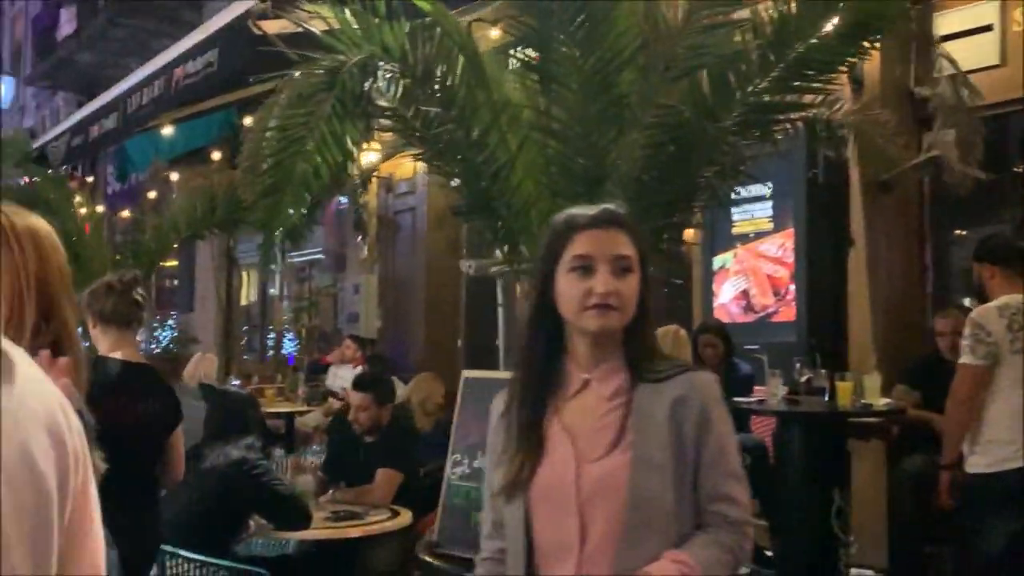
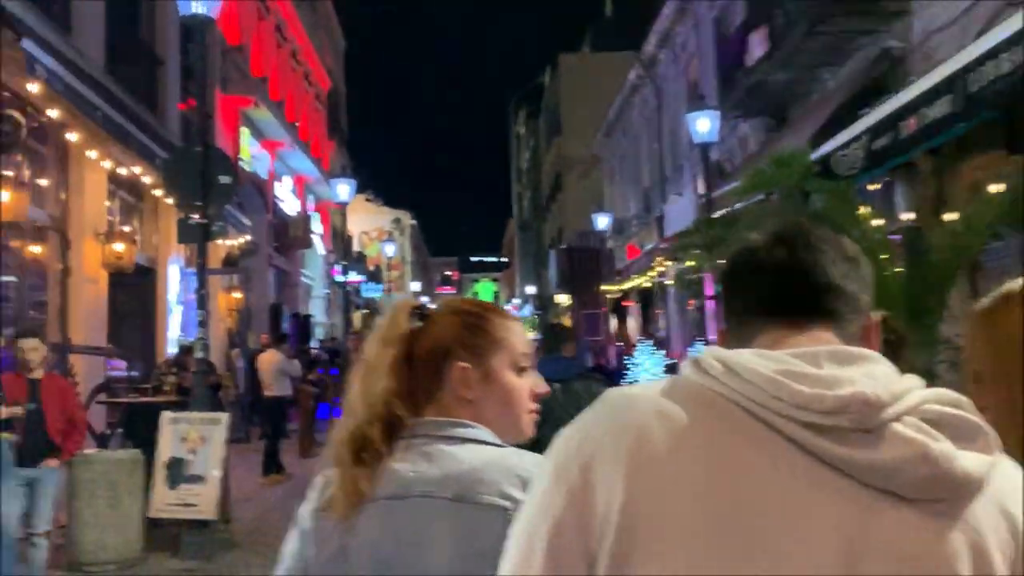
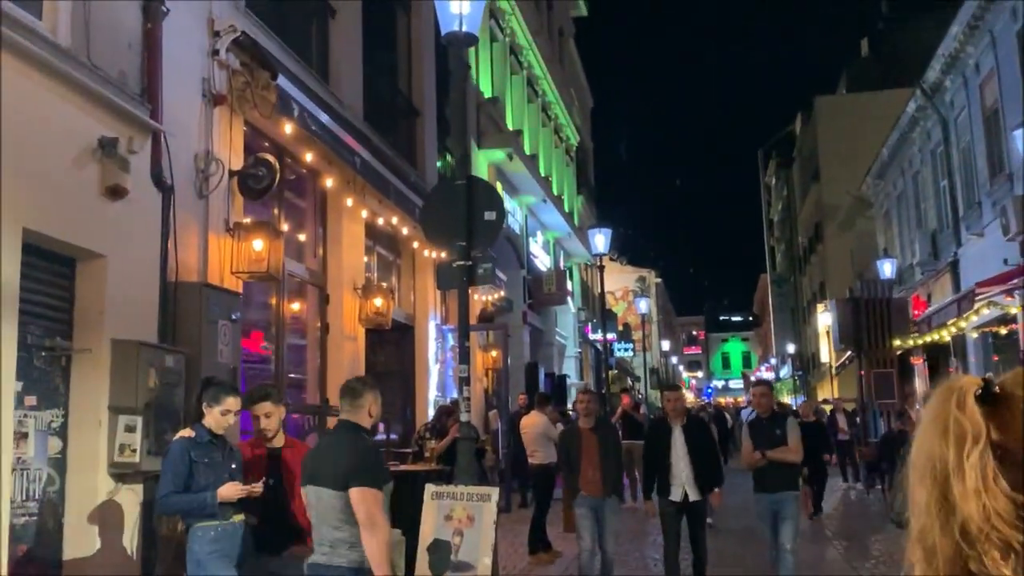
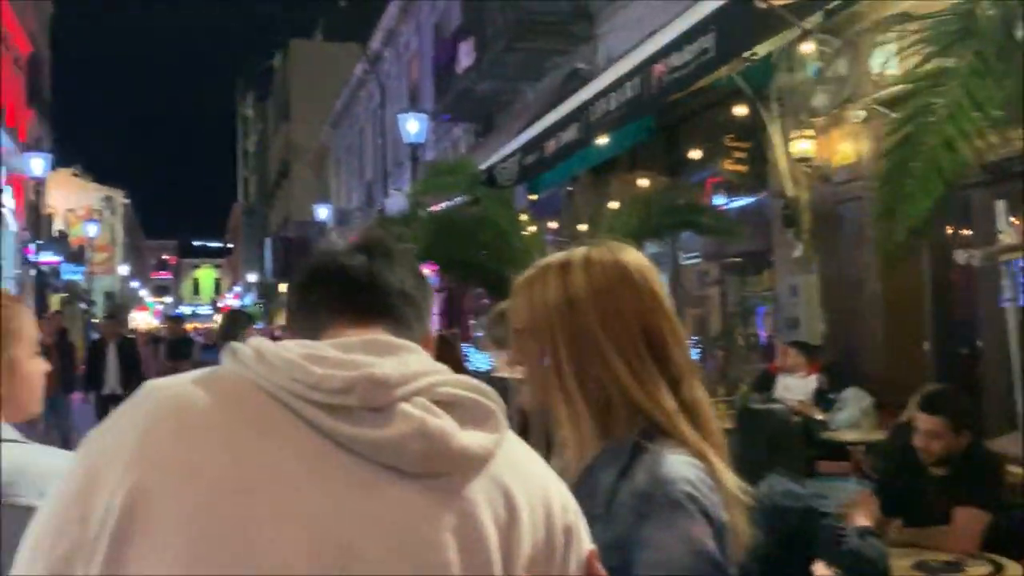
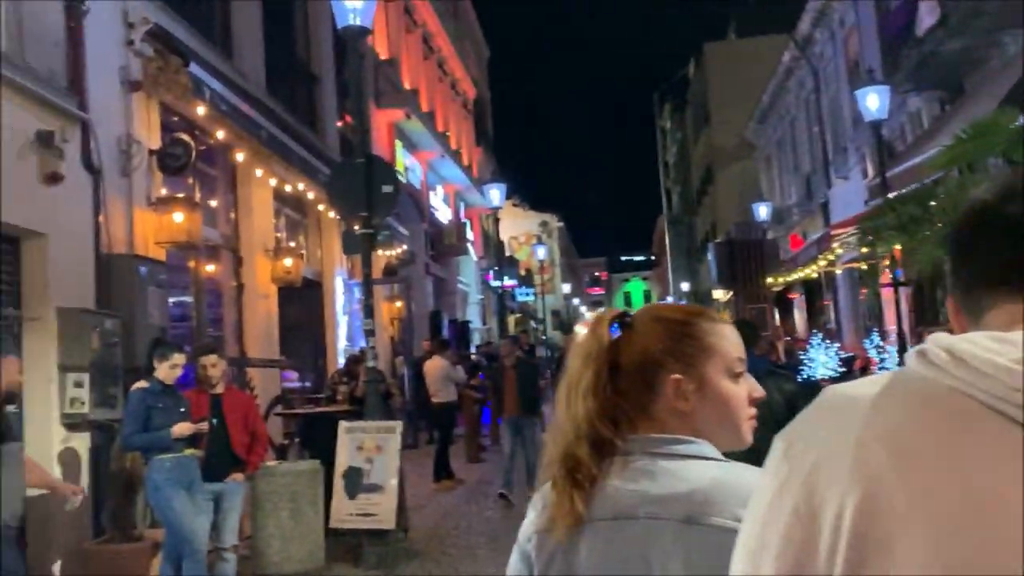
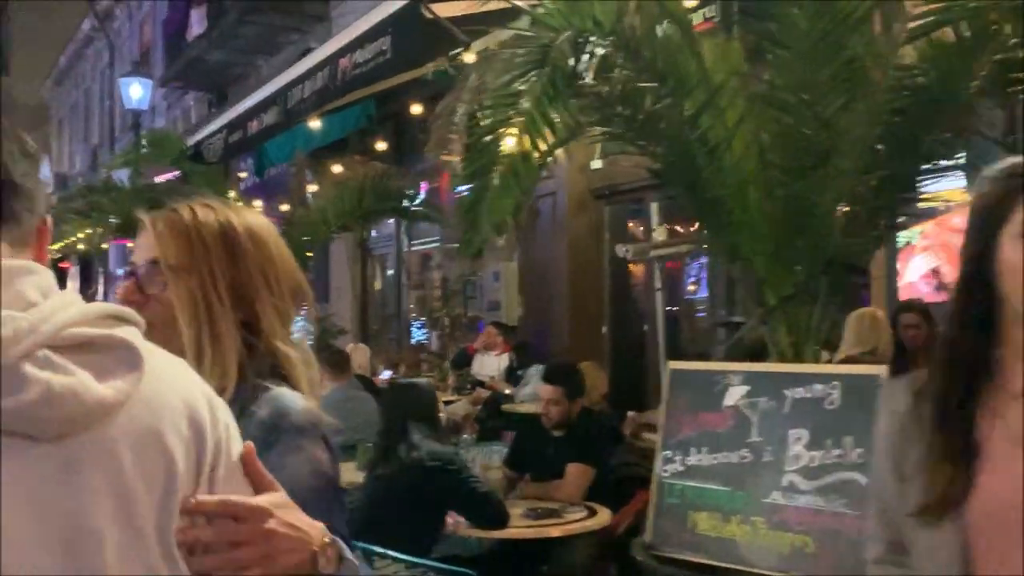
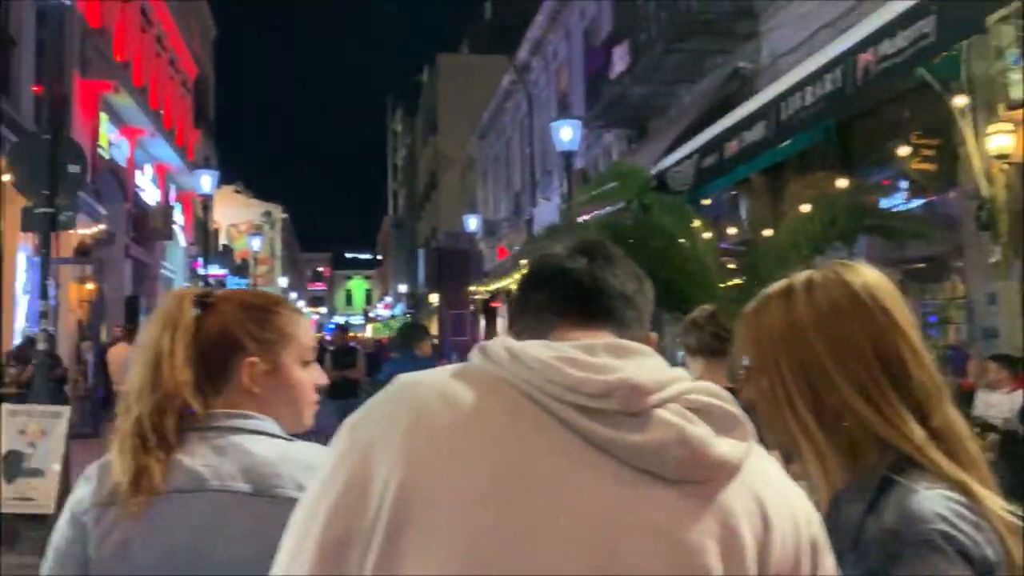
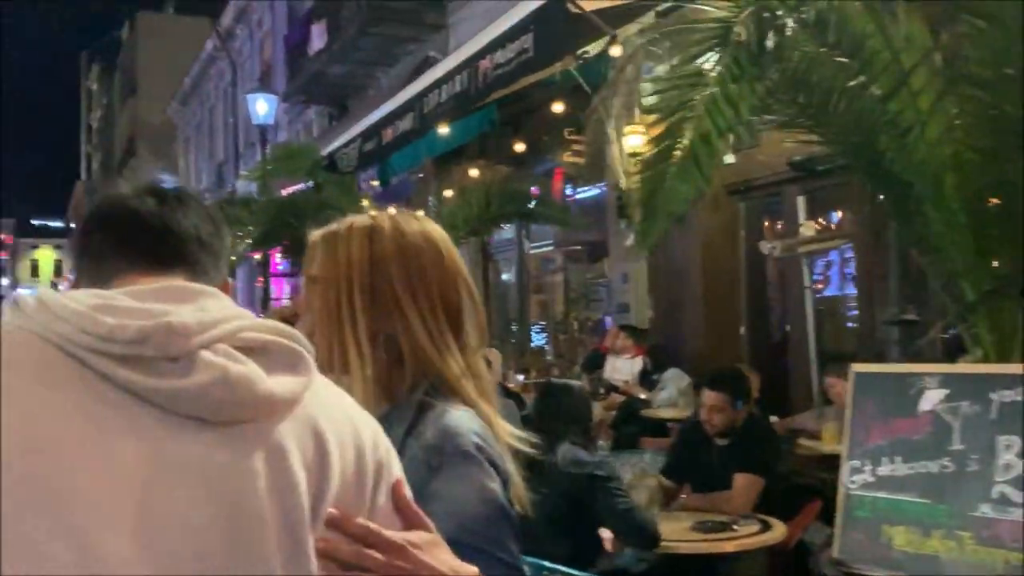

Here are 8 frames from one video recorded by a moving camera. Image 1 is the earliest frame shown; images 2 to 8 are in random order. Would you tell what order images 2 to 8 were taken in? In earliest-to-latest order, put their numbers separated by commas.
6, 8, 4, 7, 2, 5, 3
